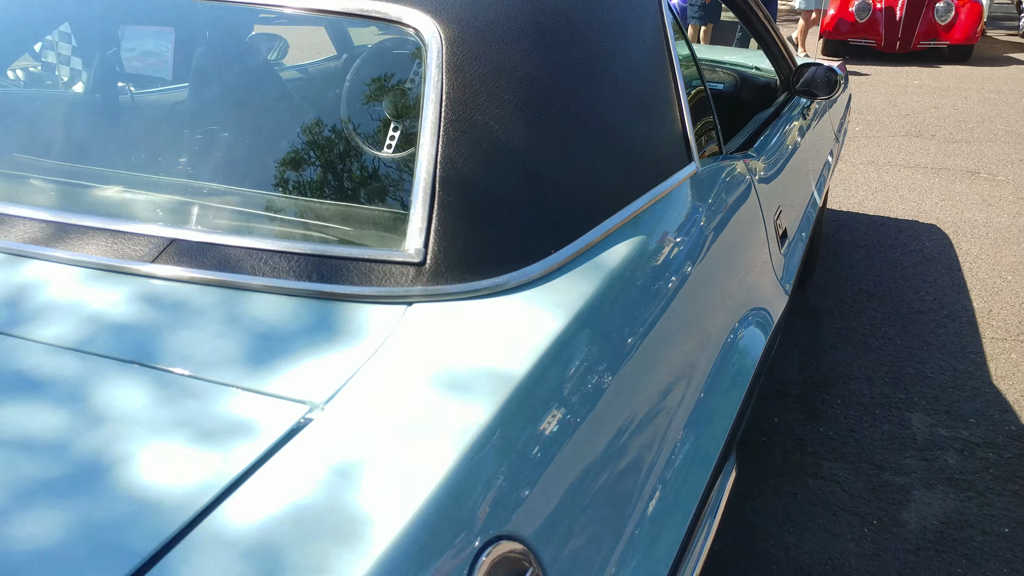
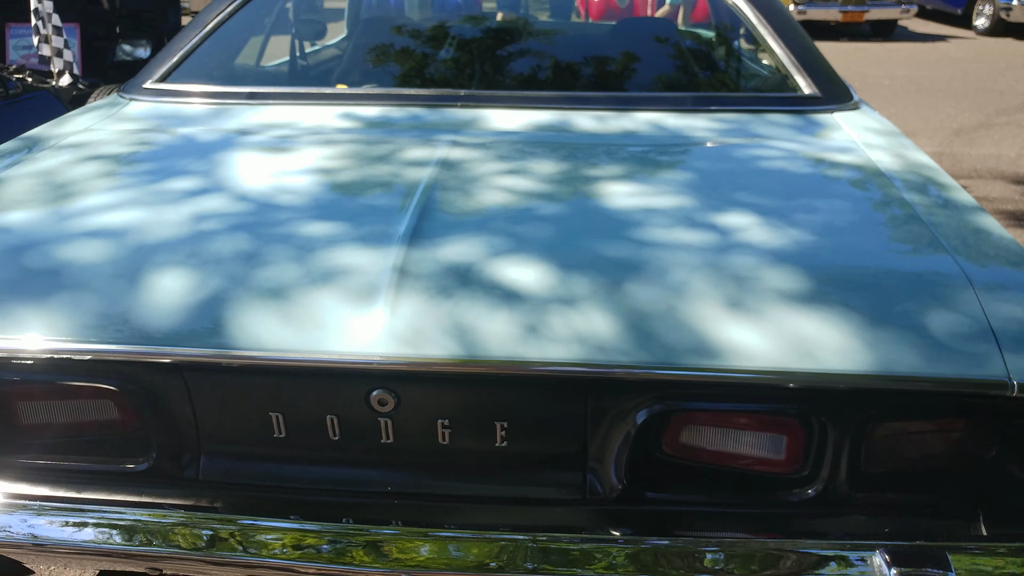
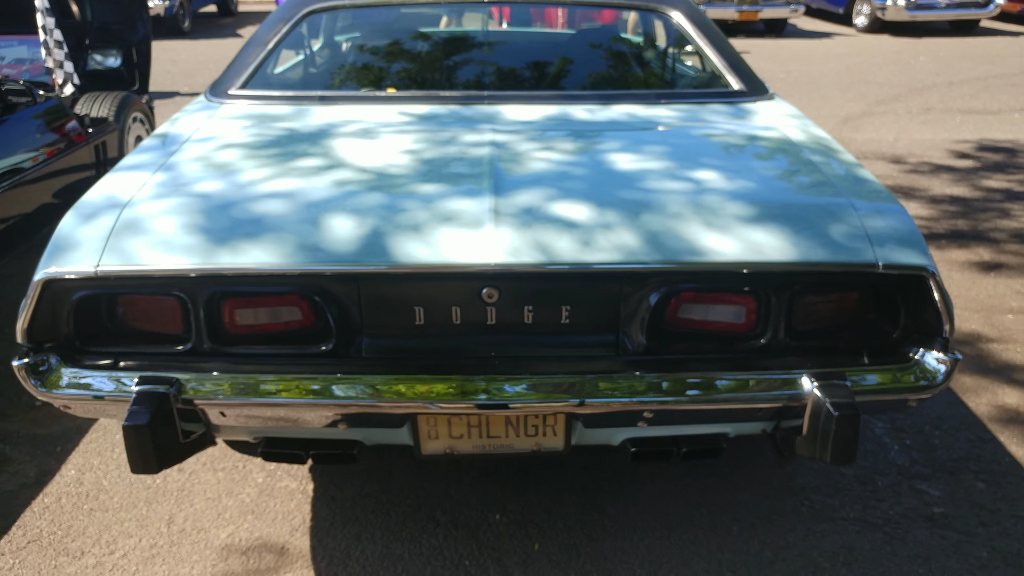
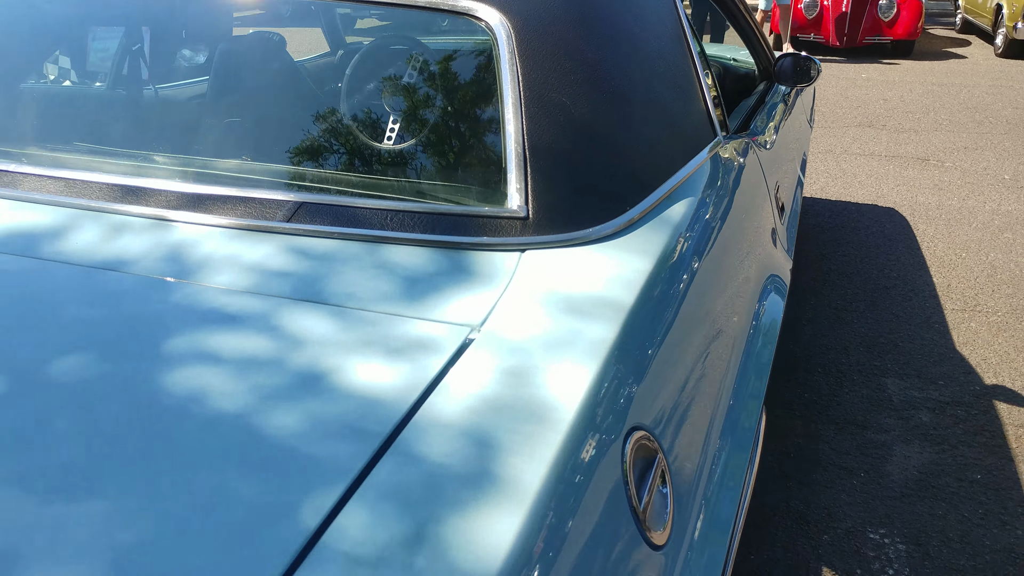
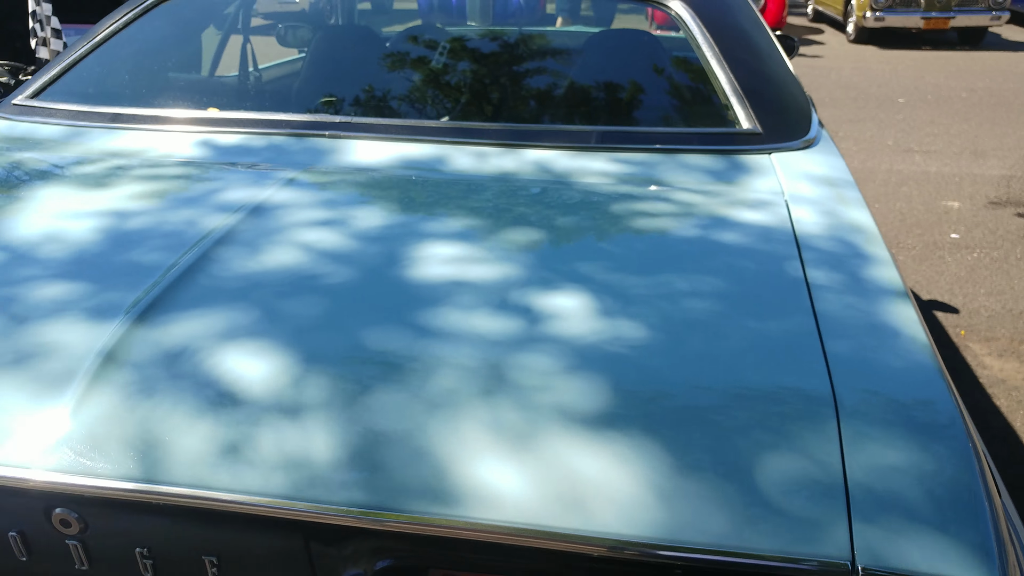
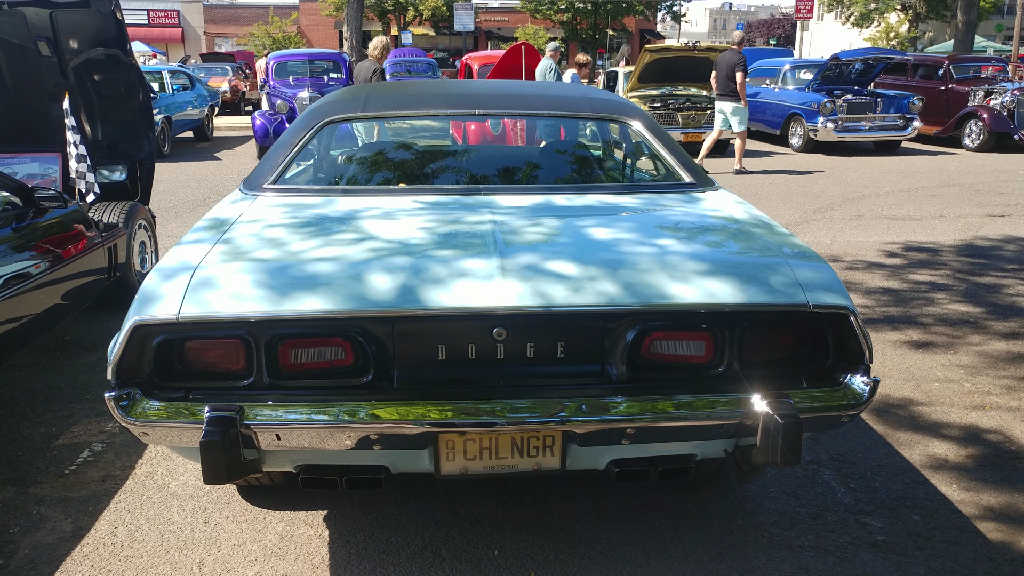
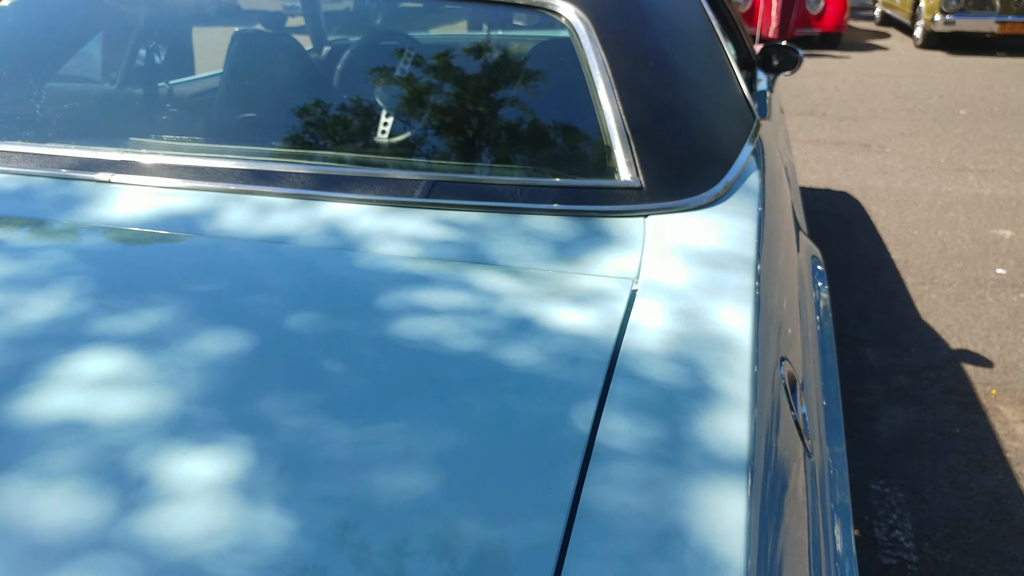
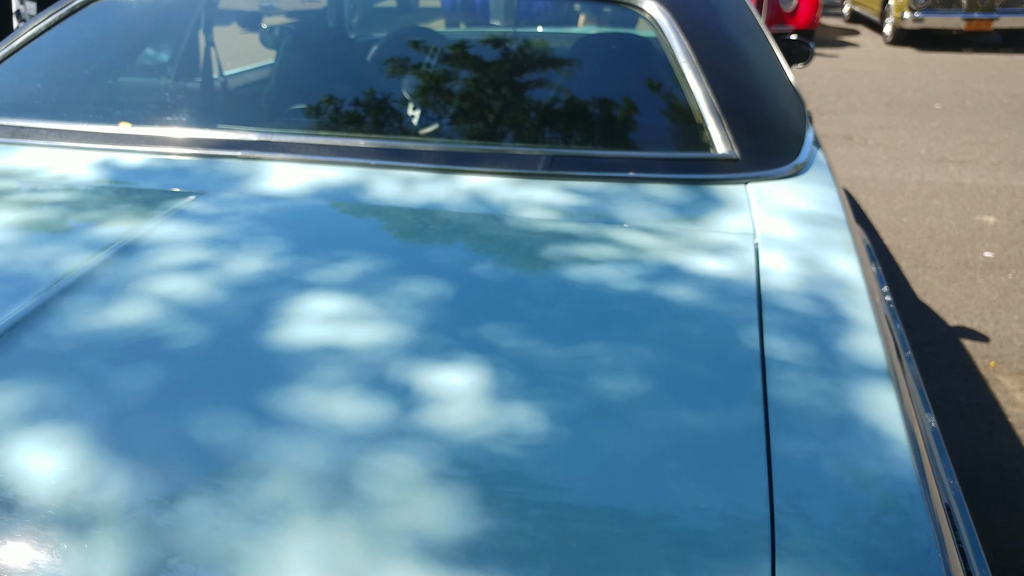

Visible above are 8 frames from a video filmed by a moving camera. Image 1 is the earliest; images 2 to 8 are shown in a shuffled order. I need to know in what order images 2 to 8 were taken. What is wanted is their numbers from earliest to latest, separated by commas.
4, 7, 8, 5, 2, 3, 6
